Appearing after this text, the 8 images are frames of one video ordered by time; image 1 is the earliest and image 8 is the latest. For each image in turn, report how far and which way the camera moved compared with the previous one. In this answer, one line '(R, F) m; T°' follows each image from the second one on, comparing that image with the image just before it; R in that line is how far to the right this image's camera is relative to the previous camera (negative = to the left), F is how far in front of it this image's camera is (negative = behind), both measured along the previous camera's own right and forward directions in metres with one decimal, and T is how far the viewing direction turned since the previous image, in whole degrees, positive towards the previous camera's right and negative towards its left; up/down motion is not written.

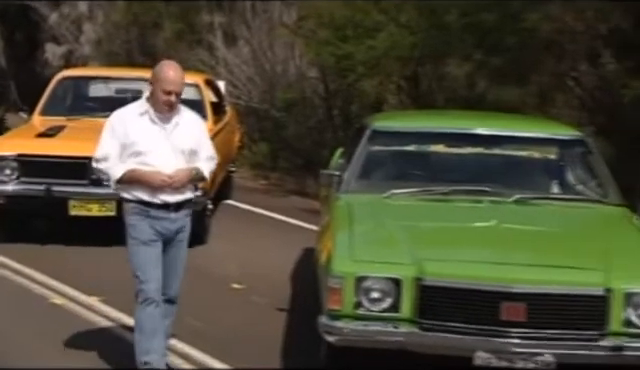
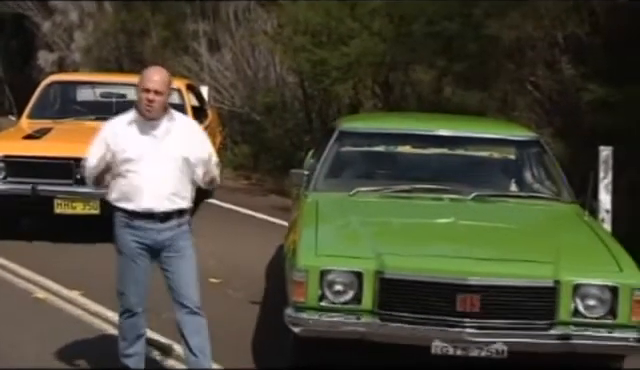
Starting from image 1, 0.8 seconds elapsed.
(+0.5, -0.5) m; -1°
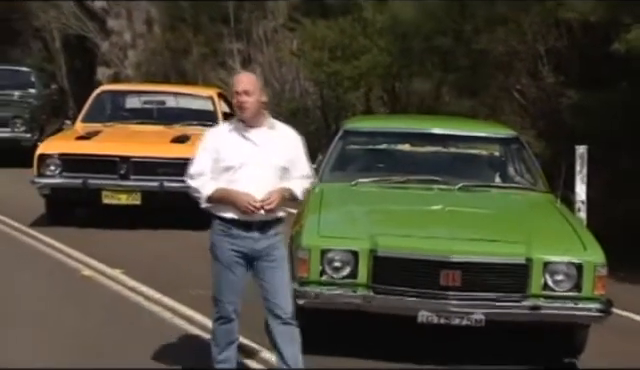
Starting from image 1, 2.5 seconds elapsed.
(+0.9, -1.3) m; -5°
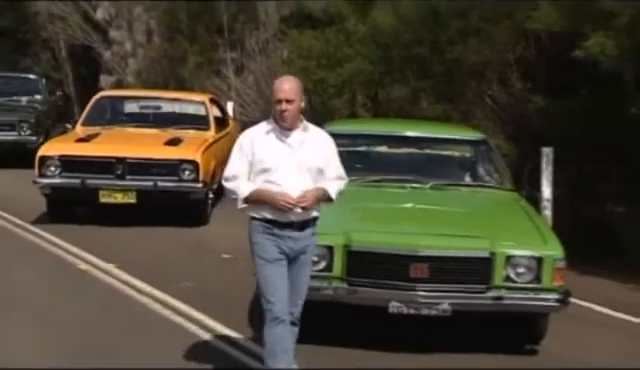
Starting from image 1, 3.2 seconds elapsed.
(+0.5, -0.7) m; -2°
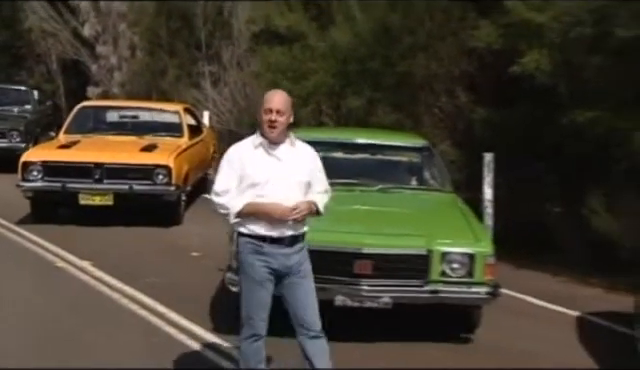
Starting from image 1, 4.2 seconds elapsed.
(+0.9, -0.9) m; -2°
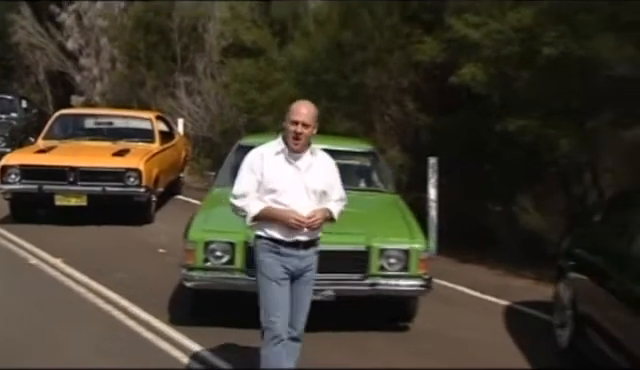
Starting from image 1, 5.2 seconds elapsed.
(+1.1, -0.9) m; -2°
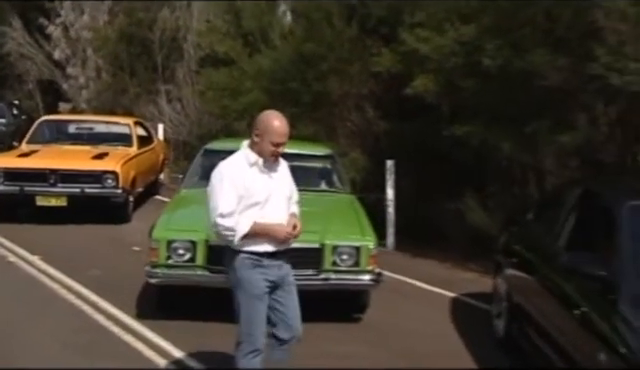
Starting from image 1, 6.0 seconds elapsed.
(+1.0, -0.8) m; -2°
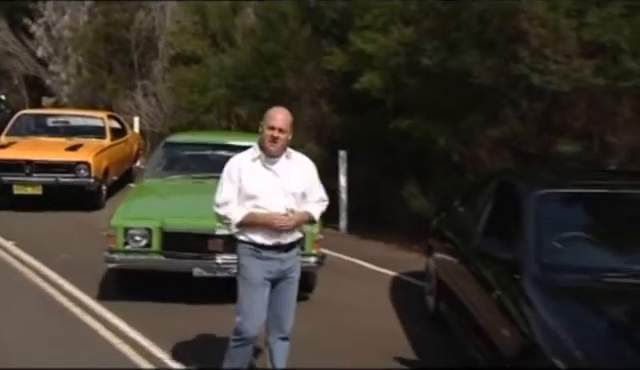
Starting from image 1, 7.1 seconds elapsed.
(+1.2, -1.0) m; -1°
